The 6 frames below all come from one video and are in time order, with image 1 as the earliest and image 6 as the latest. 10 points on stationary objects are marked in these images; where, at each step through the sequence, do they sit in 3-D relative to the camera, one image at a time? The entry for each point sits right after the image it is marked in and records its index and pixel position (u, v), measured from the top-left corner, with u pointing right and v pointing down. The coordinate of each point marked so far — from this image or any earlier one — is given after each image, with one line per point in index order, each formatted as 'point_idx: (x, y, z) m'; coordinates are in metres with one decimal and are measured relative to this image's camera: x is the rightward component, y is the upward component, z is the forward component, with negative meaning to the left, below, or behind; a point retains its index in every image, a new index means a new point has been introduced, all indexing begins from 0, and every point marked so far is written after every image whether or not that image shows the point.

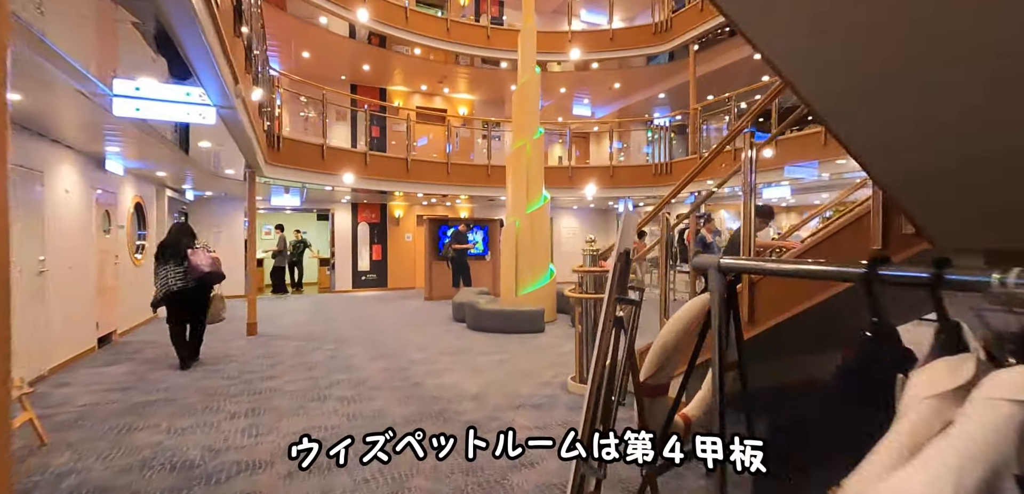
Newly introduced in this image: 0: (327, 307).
0: (-3.6, -1.2, +9.9) m
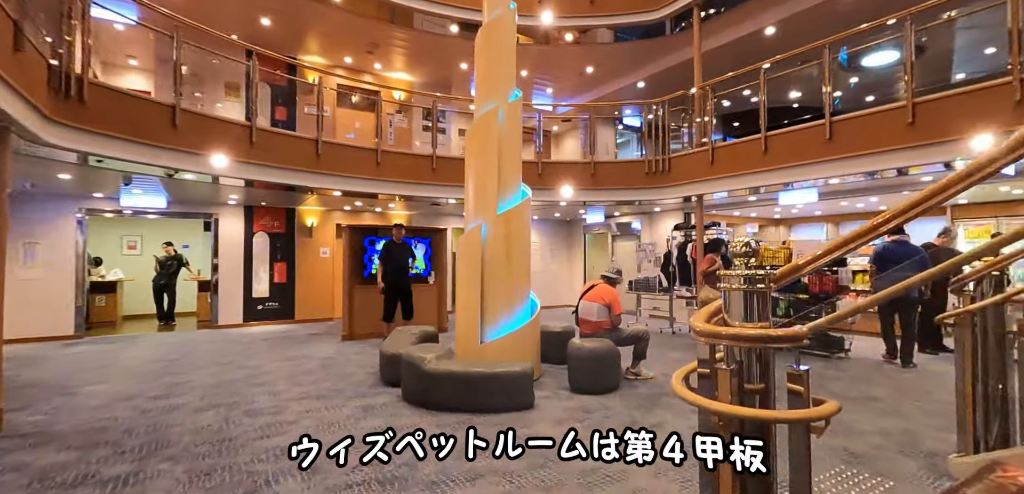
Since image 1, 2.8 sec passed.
0: (-4.2, -1.4, +6.7) m
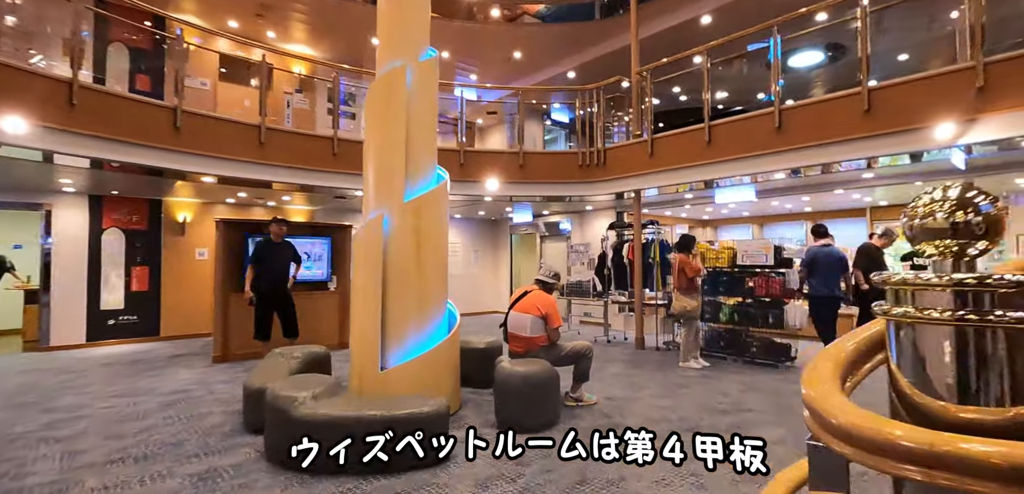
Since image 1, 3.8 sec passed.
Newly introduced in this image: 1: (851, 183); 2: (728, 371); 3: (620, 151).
0: (-5.1, -1.4, +5.0) m
1: (+4.6, +0.9, +6.8) m
2: (+2.4, -1.4, +5.5) m
3: (+1.6, +1.4, +7.5) m
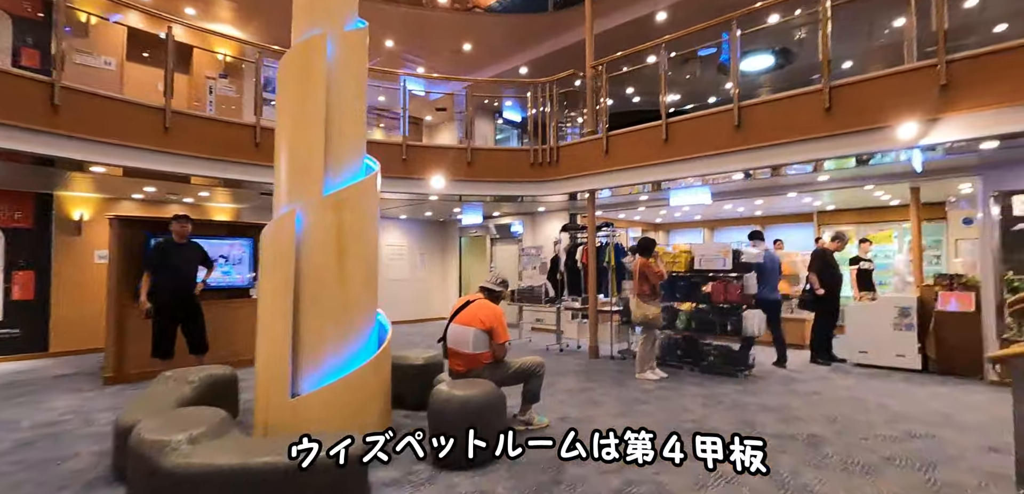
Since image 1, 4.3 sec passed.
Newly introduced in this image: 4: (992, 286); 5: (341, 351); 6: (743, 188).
0: (-5.6, -1.4, +4.0) m
1: (+3.9, +0.8, +6.7) m
2: (+1.8, -1.4, +5.2) m
3: (+0.9, +1.4, +7.1) m
4: (+5.1, -0.4, +5.3) m
5: (-1.1, -0.6, +3.2) m
6: (+3.3, +0.8, +7.1) m
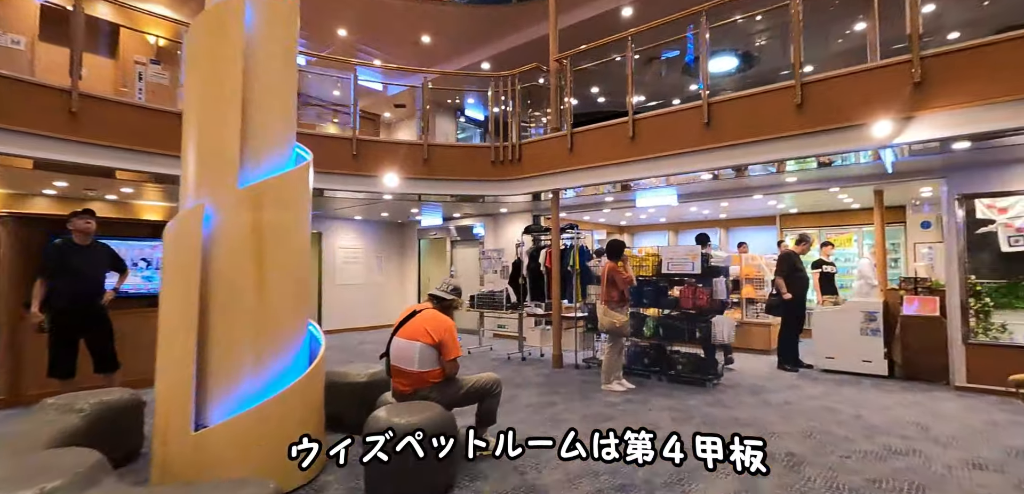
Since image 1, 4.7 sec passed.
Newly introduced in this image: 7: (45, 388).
0: (-5.9, -1.4, +3.2) m
1: (+3.4, +0.8, +6.5) m
2: (+1.4, -1.4, +4.9) m
3: (+0.3, +1.4, +6.8) m
4: (+4.6, -0.4, +5.2) m
5: (-1.3, -0.6, +2.7) m
6: (+2.7, +0.8, +6.9) m
7: (-4.2, -1.3, +4.5) m
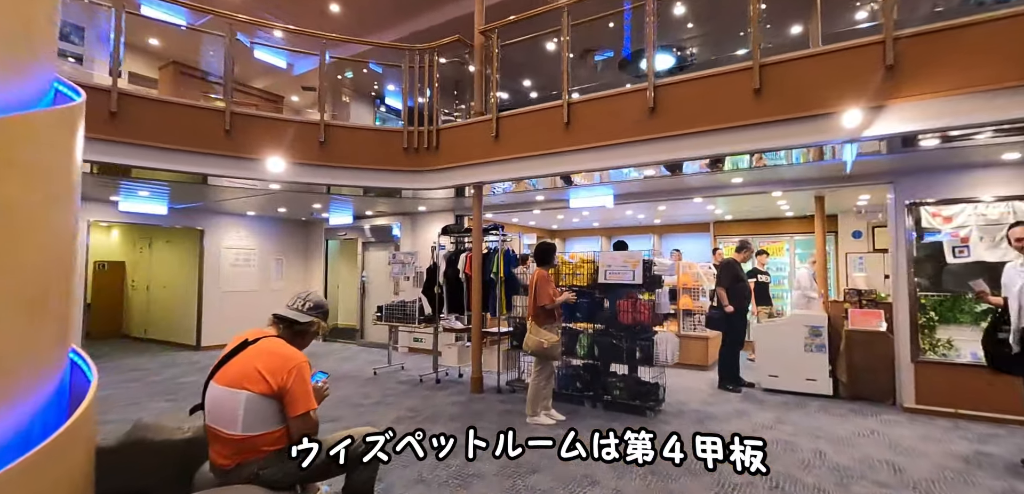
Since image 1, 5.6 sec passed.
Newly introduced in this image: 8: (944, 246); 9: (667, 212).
0: (-6.3, -1.3, +1.4) m
1: (+2.4, +0.7, +6.0) m
2: (+0.6, -1.5, +4.1) m
3: (-0.6, +1.3, +5.8) m
4: (+3.8, -0.5, +4.8) m
5: (-1.8, -0.6, +1.6) m
6: (+1.7, +0.7, +6.3) m
7: (-4.8, -1.2, +2.9) m
8: (+4.1, 0.0, +4.7) m
9: (+2.4, +0.5, +7.6) m
